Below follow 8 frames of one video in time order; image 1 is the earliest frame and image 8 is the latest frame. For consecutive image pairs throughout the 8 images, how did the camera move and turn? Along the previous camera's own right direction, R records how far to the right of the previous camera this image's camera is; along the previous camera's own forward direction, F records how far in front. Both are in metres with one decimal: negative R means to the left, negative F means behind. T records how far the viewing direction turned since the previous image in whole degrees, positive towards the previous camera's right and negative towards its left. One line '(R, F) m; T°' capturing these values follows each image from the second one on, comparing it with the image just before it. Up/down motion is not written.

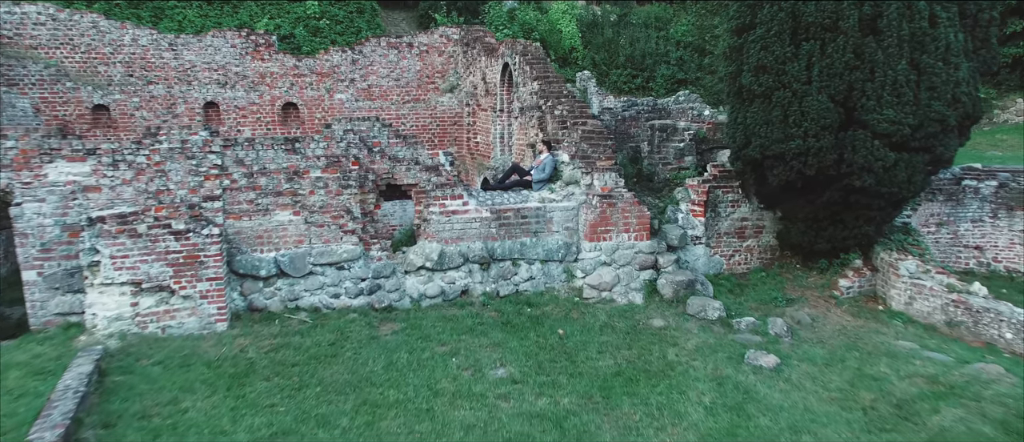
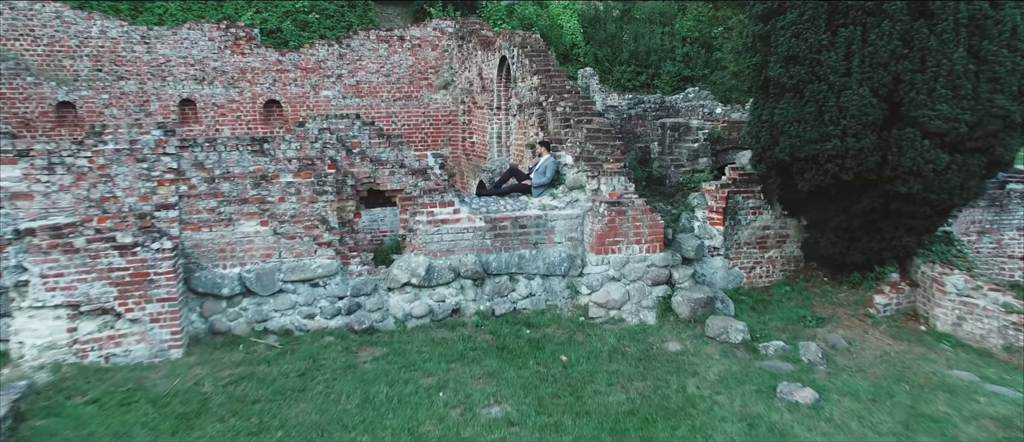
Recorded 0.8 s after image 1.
(0.0, +0.8) m; 0°
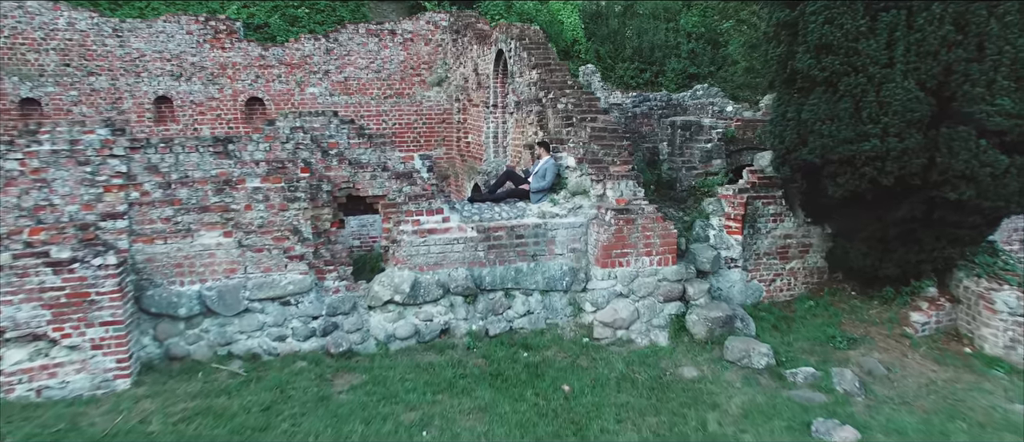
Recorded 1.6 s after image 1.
(+0.1, +0.7) m; 0°
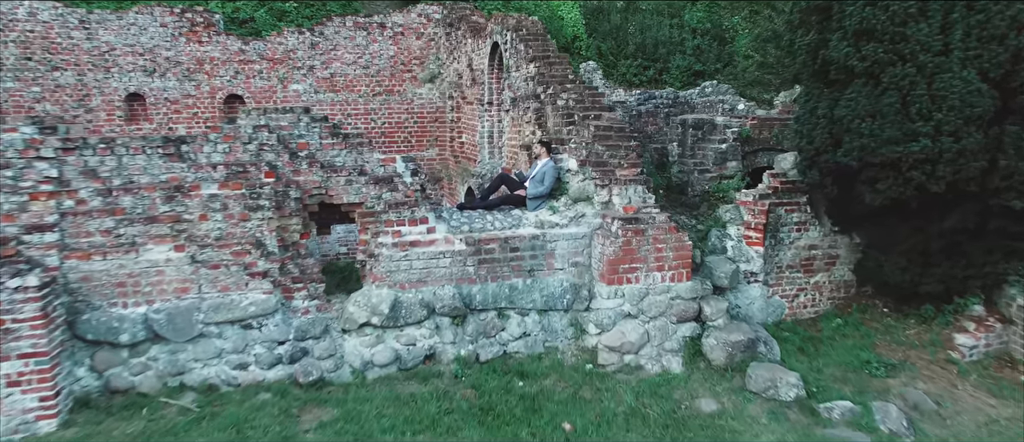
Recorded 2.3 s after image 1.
(+0.1, +0.7) m; 0°
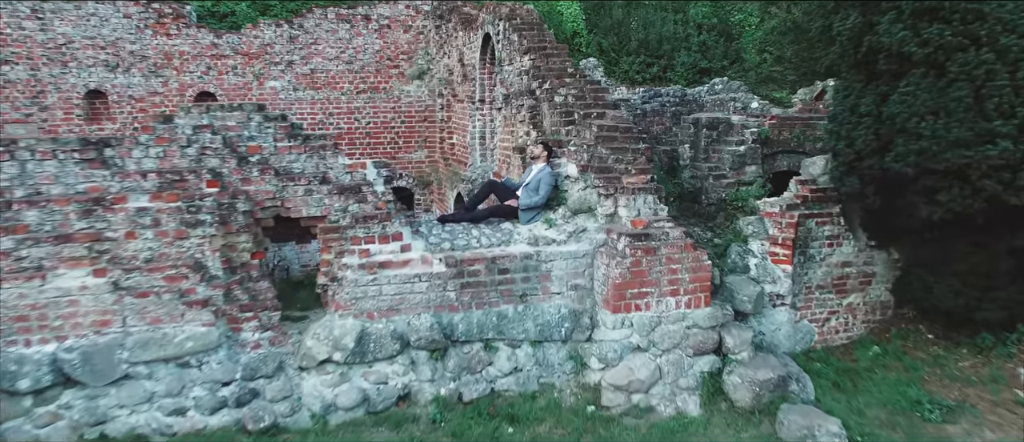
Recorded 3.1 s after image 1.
(+0.1, +0.7) m; 0°
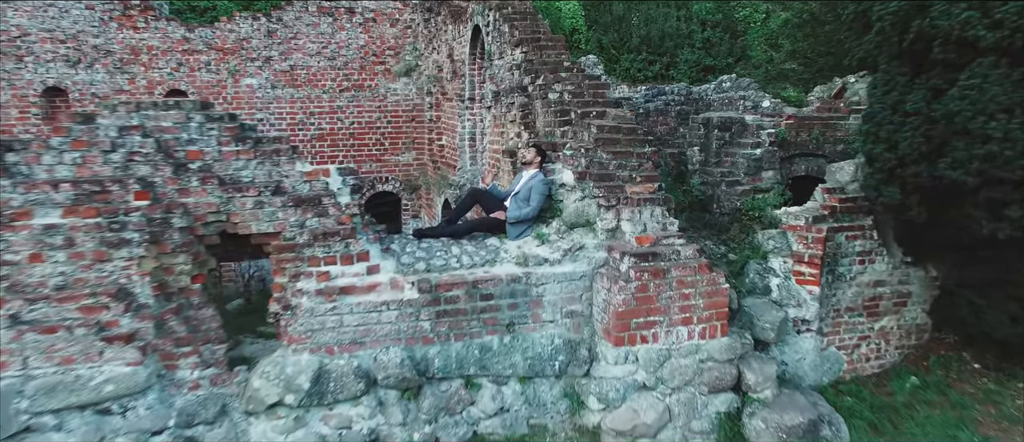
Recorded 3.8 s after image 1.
(+0.1, +0.6) m; 0°
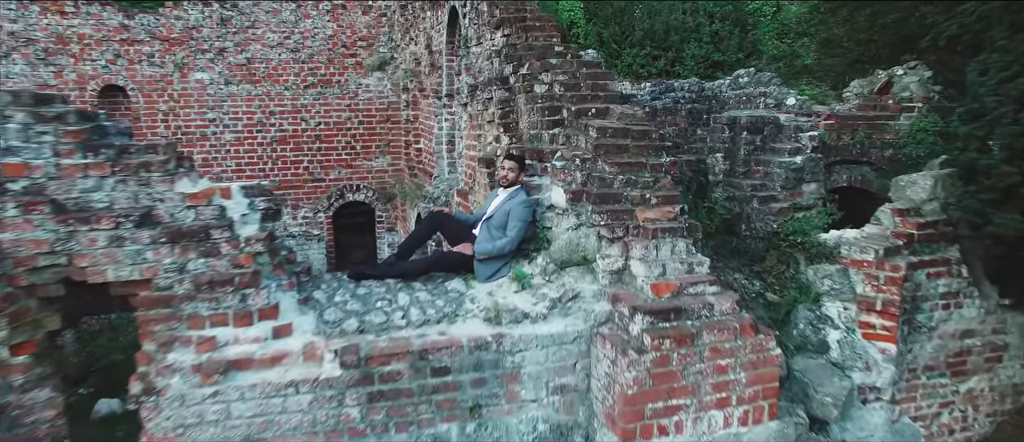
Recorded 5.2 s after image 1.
(+0.2, +1.1) m; 0°
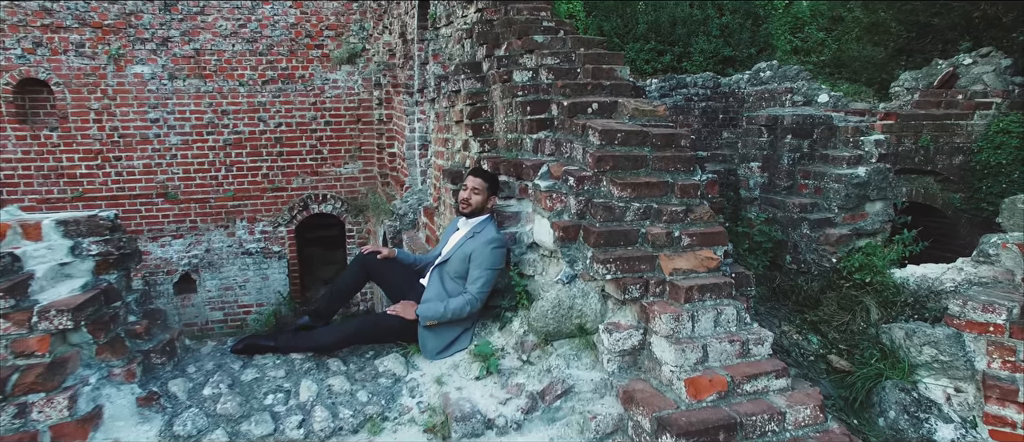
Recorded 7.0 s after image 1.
(+0.2, +1.0) m; 0°
